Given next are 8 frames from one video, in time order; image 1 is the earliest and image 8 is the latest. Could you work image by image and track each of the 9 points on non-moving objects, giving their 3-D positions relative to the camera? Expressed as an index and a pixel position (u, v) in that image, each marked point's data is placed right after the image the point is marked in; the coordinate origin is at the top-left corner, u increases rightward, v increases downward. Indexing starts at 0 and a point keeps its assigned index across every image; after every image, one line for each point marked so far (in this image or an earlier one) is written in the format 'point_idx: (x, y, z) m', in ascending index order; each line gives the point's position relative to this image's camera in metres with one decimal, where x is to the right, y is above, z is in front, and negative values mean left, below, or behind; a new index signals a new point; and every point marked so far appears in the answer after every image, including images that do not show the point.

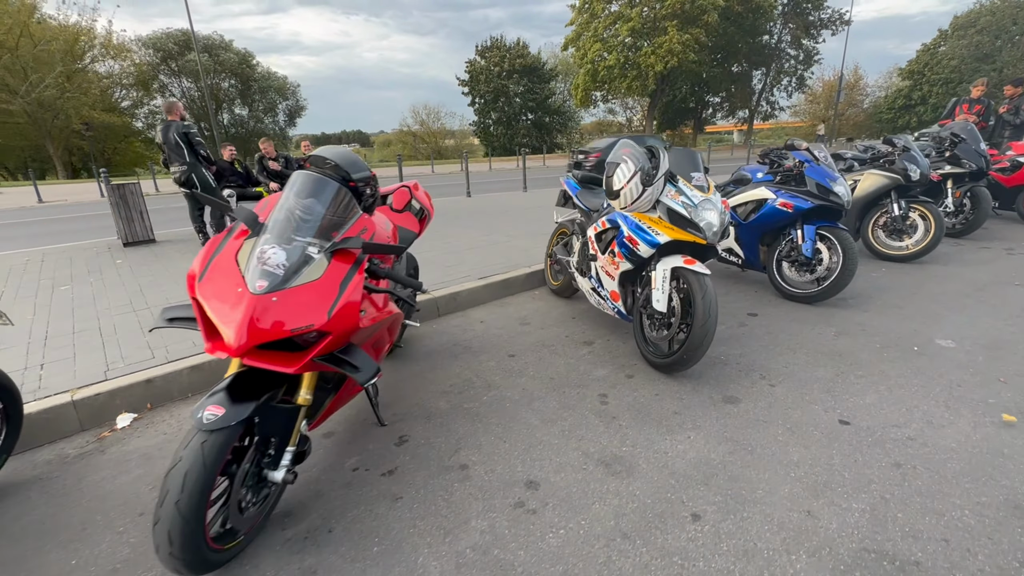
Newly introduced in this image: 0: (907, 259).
0: (+4.9, +0.4, +5.9) m
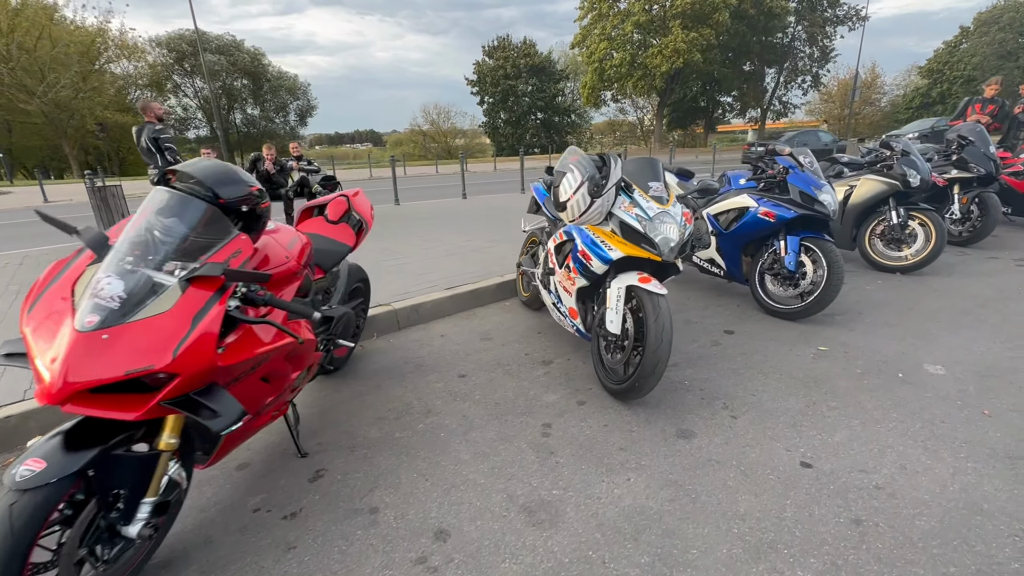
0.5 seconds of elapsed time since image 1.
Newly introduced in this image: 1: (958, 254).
0: (+4.6, +0.2, +5.5) m
1: (+6.0, +0.5, +6.3) m
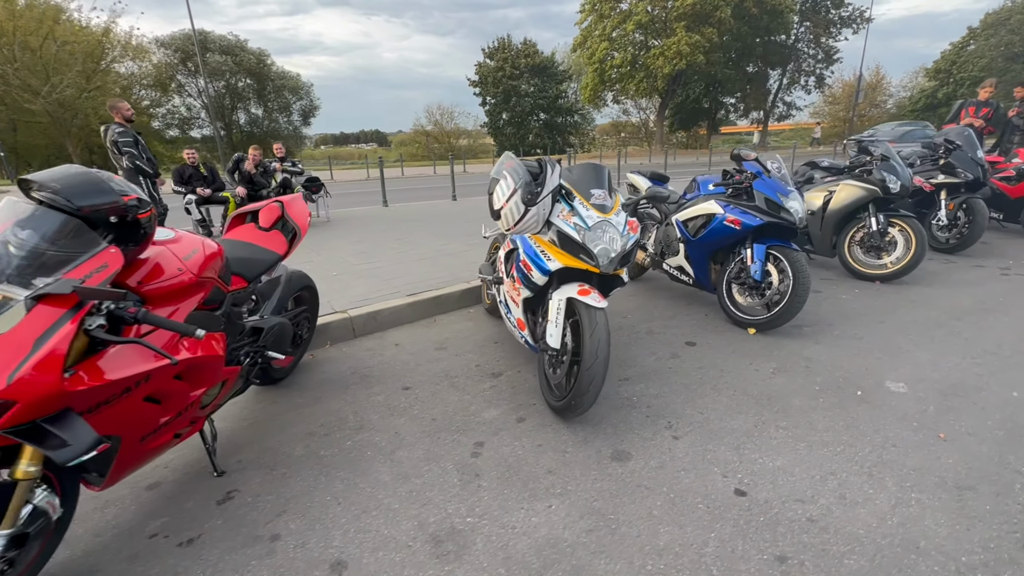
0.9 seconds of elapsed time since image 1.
0: (+4.2, +0.1, +5.3) m
1: (+5.6, +0.3, +6.1) m
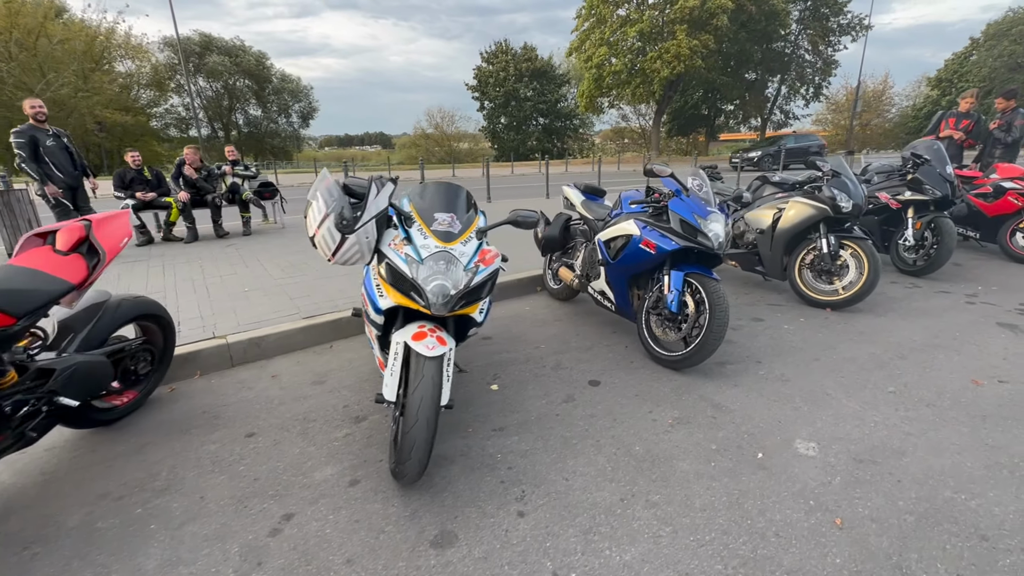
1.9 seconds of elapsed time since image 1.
0: (+3.4, -0.2, +4.9) m
1: (+4.7, 0.0, +5.7) m
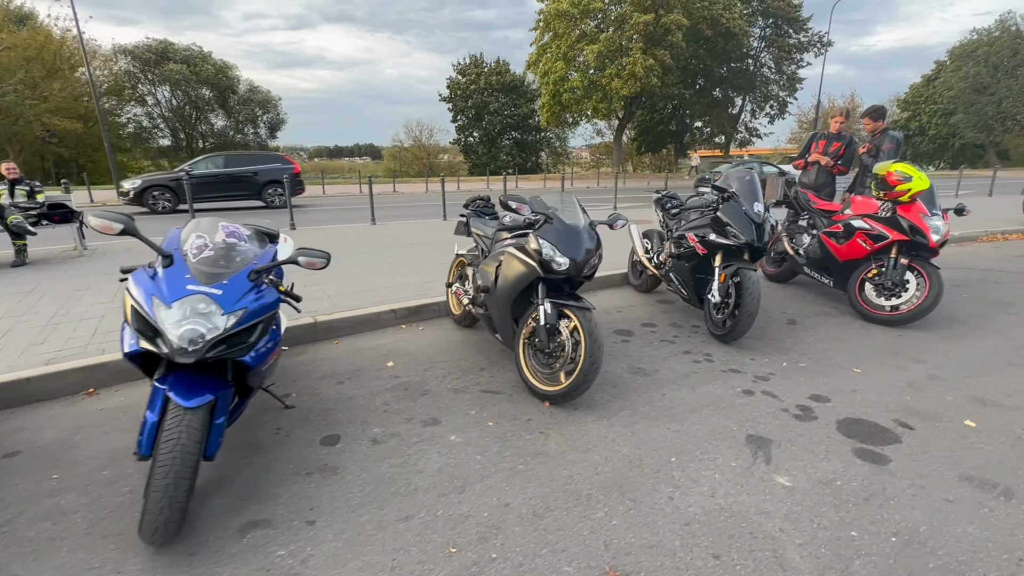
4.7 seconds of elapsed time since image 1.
0: (+0.3, -0.8, +3.5) m
1: (+1.7, -0.7, +4.3) m
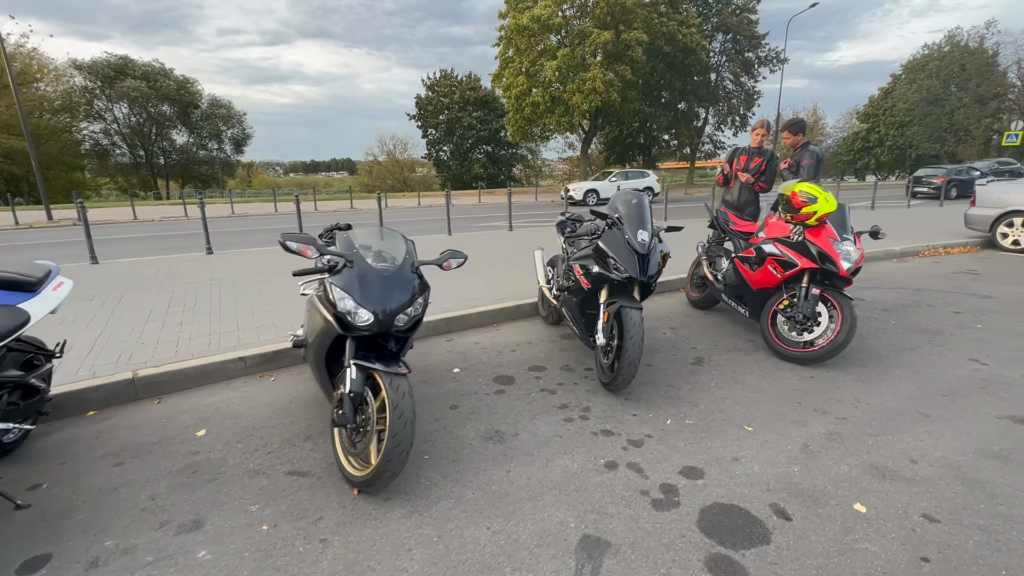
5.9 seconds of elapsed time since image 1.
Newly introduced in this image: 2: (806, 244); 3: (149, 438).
0: (-0.9, -1.2, +2.8) m
1: (+0.5, -1.0, +3.7) m
2: (+2.8, +0.4, +4.4) m
3: (-2.7, -1.1, +3.5) m
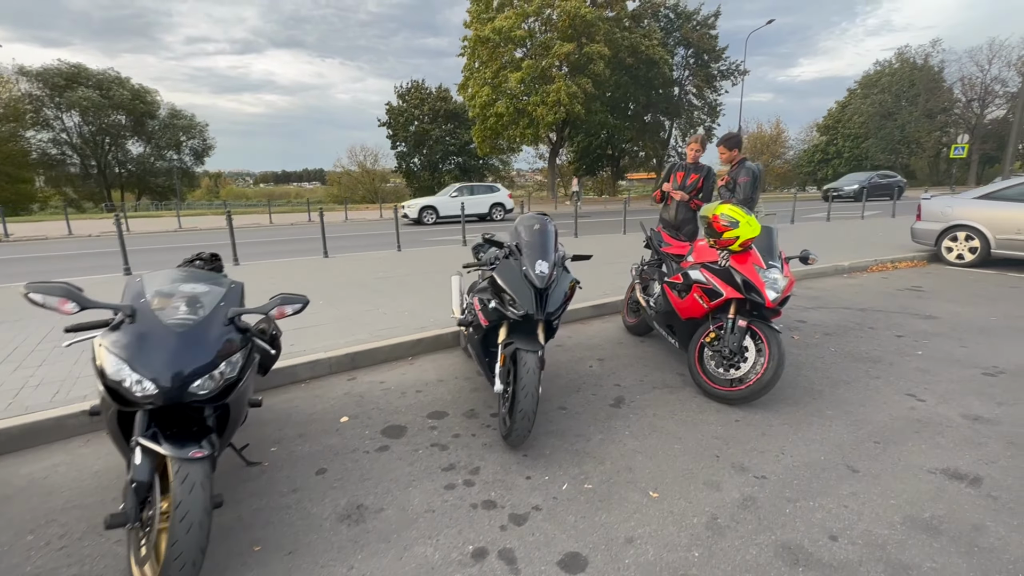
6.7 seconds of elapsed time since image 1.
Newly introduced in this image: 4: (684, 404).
0: (-1.7, -1.5, +2.2) m
1: (-0.4, -1.3, +3.1) m
2: (+1.9, +0.1, +4.0) m
3: (-3.5, -1.4, +2.8) m
4: (+1.5, -1.0, +4.2) m
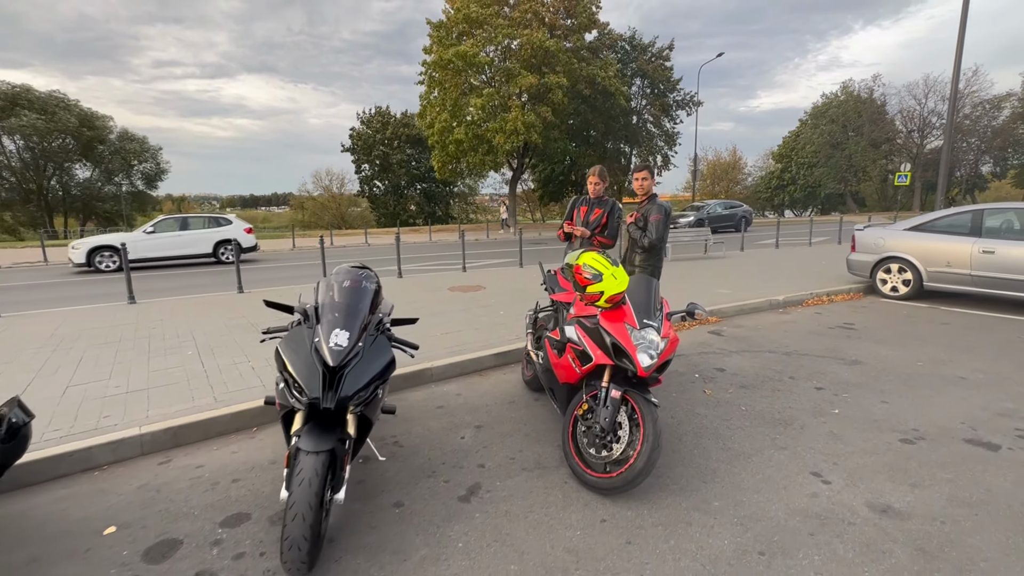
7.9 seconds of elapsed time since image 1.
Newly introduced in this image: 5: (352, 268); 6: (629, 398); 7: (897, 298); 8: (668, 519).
0: (-2.8, -1.8, +1.2) m
1: (-1.6, -1.7, +2.3) m
2: (+0.6, -0.3, +3.4) m
3: (-4.7, -1.9, +1.8) m
4: (+0.3, -1.5, +3.4) m
5: (-1.1, +0.2, +3.1) m
6: (+0.9, -0.8, +3.4) m
7: (+7.9, -0.2, +9.7) m
8: (+1.0, -1.5, +3.1) m
